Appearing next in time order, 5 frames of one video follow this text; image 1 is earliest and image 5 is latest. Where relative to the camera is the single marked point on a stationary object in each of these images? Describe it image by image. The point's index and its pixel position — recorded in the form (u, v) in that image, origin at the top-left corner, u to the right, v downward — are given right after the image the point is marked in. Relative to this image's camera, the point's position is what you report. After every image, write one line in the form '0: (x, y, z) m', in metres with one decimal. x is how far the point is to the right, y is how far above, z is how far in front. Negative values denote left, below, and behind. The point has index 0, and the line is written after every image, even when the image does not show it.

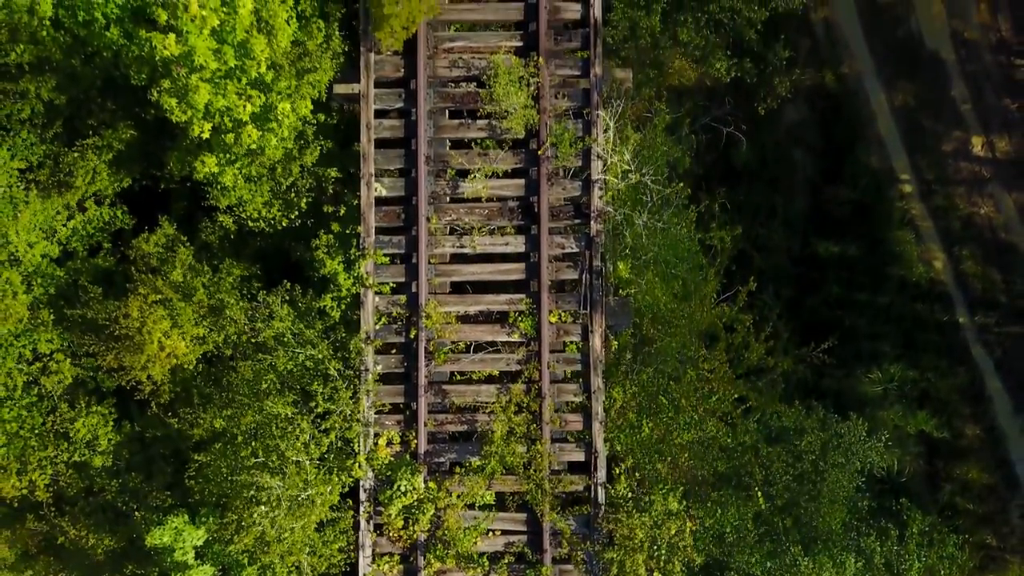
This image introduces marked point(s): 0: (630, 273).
0: (+1.8, 0.0, +11.0) m
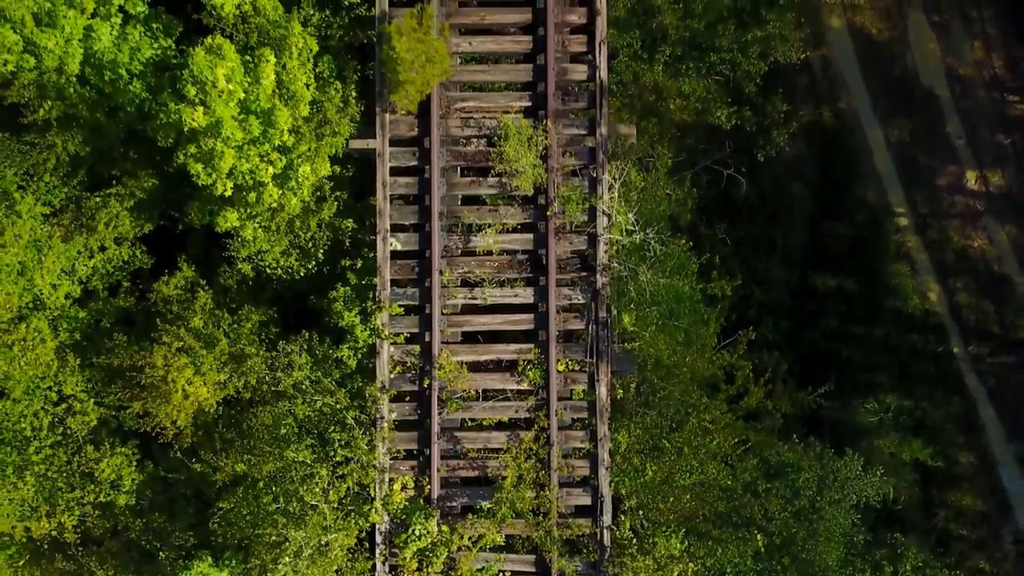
0: (+1.9, -0.7, +11.4) m
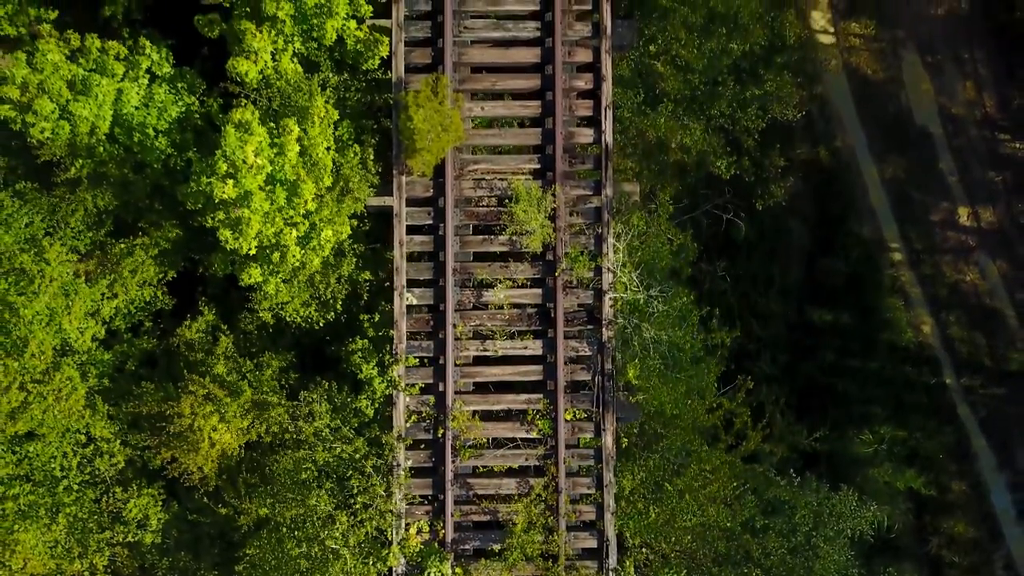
0: (+2.0, -1.5, +11.9) m
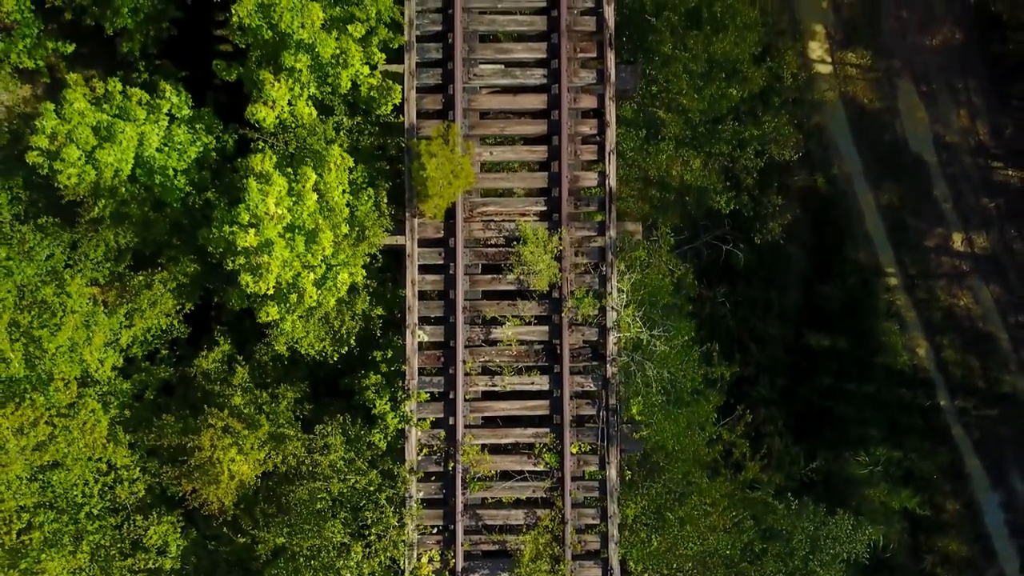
0: (+2.2, -2.1, +12.4) m
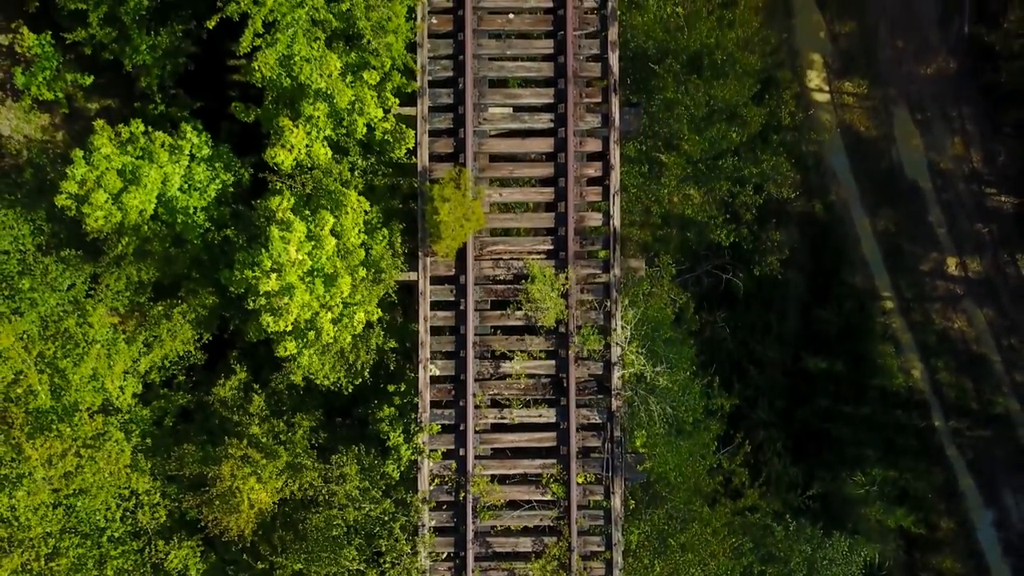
0: (+2.3, -2.7, +12.9) m
